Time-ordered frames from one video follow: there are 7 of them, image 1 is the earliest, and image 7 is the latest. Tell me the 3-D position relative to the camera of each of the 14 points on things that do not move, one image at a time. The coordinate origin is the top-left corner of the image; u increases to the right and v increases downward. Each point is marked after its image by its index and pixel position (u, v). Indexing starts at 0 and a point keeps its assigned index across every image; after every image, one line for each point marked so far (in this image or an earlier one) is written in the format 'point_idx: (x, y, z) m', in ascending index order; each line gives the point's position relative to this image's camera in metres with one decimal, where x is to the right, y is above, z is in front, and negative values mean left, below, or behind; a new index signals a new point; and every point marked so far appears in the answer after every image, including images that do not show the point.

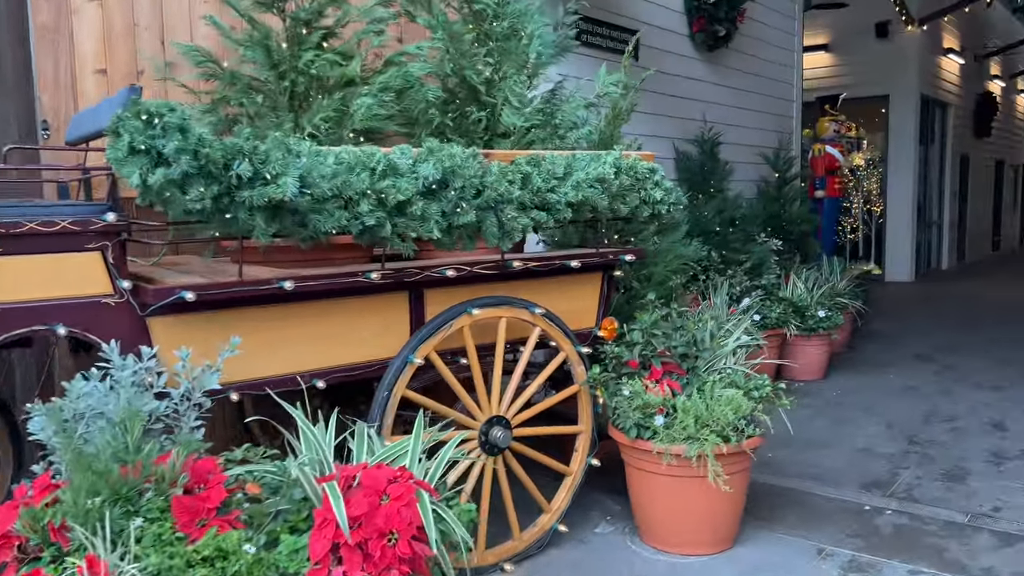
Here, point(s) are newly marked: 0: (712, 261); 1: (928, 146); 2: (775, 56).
0: (+1.3, +0.2, +5.4) m
1: (+6.1, +2.1, +11.9) m
2: (+2.3, +2.0, +7.1) m
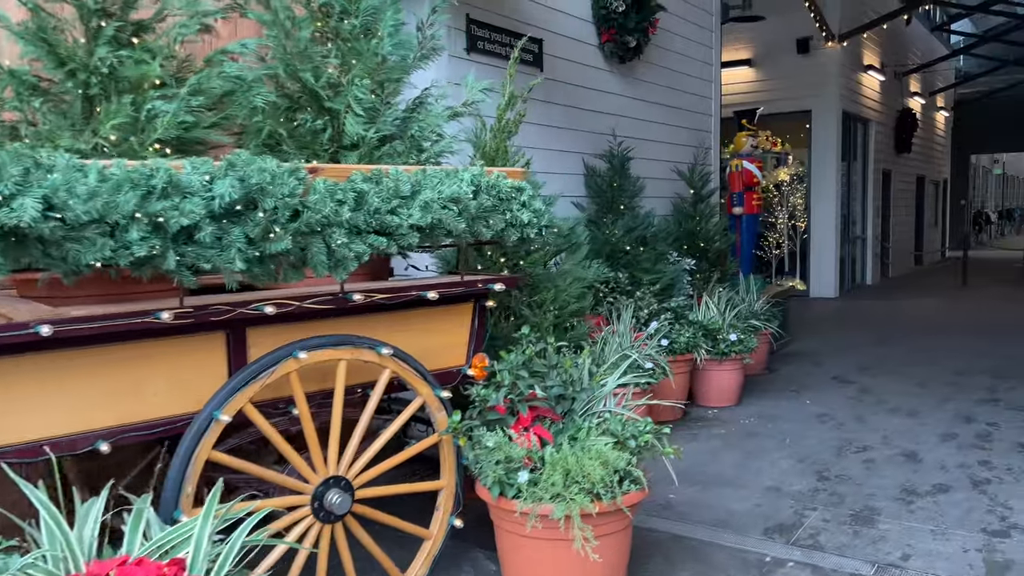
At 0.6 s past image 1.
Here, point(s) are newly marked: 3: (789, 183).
0: (+0.7, 0.0, +5.1) m
1: (+5.0, +1.8, +11.9) m
2: (+1.5, +1.9, +6.9) m
3: (+3.9, +1.5, +11.4) m
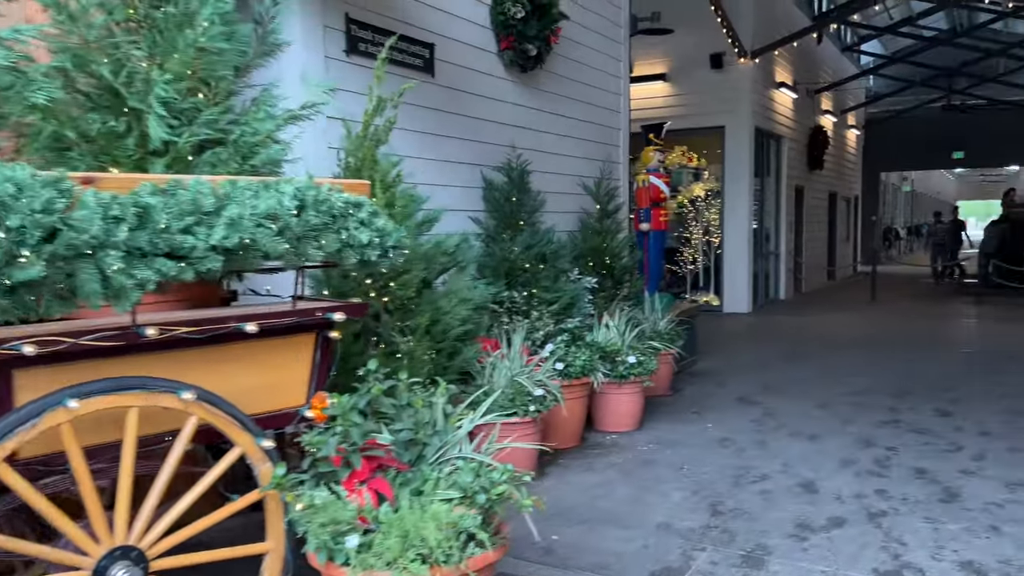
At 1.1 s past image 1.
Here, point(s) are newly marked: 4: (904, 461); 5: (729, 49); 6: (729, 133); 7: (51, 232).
0: (0.0, -0.1, +4.8) m
1: (+3.7, +1.6, +12.0) m
2: (+0.7, +1.7, +6.7) m
3: (+2.7, +1.2, +11.4) m
4: (+2.0, -0.9, +4.2) m
5: (+2.9, +3.2, +10.8) m
6: (+2.9, +2.1, +10.9) m
7: (-0.9, +0.1, +1.6) m
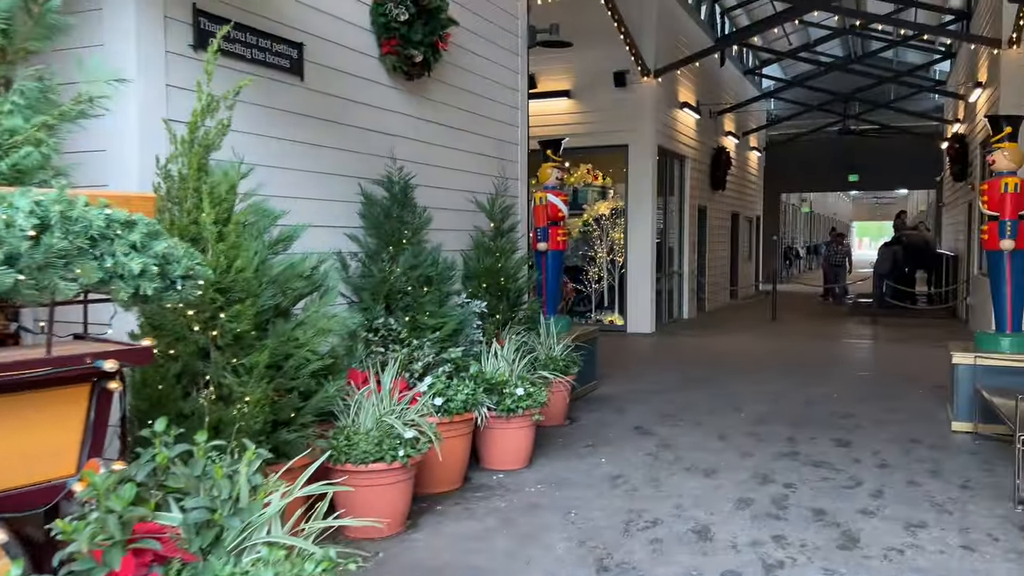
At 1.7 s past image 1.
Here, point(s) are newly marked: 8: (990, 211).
0: (-0.7, -0.2, +4.4) m
1: (+2.3, +1.3, +11.9) m
2: (-0.1, +1.5, +6.4) m
3: (+1.4, +1.0, +11.3) m
4: (+1.4, -1.0, +3.9) m
5: (+1.6, +2.9, +10.7) m
6: (+1.6, +1.8, +10.8) m
7: (-1.3, 0.0, +1.1) m
8: (+3.1, +0.5, +5.3) m
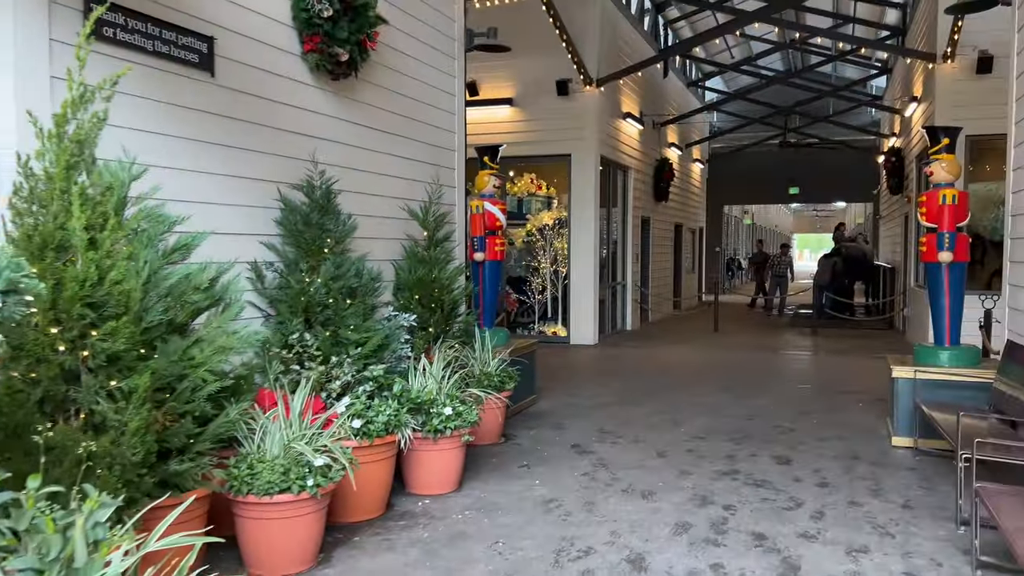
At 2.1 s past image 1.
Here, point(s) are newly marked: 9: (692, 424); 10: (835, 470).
0: (-1.0, -0.3, +4.1) m
1: (+1.4, +1.2, +11.8) m
2: (-0.6, +1.5, +6.1) m
3: (+0.5, +0.8, +11.1) m
4: (+1.1, -1.1, +3.8) m
5: (+0.8, +2.8, +10.5) m
6: (+0.8, +1.7, +10.7) m
7: (-1.4, 0.0, +0.8) m
8: (+2.7, +0.4, +5.3) m
9: (+1.3, -1.0, +5.9) m
10: (+1.9, -1.0, +4.7) m
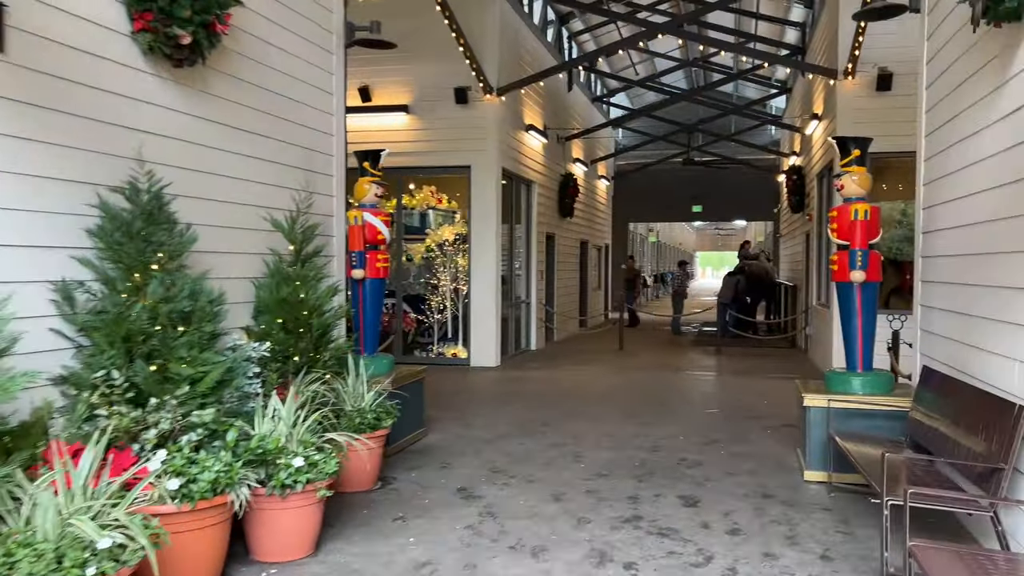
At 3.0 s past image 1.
0: (-1.6, -0.4, +3.3) m
1: (0.0, +0.9, +11.3) m
2: (-1.4, +1.3, +5.4) m
3: (-0.8, +0.6, +10.5) m
4: (+0.5, -1.2, +3.2) m
5: (-0.5, +2.5, +10.0) m
6: (-0.5, +1.4, +10.1) m
7: (-1.6, 0.0, 0.0) m
8: (+2.0, +0.3, +4.9) m
9: (+0.5, -1.1, +5.3) m
10: (+1.2, -1.2, +4.2) m
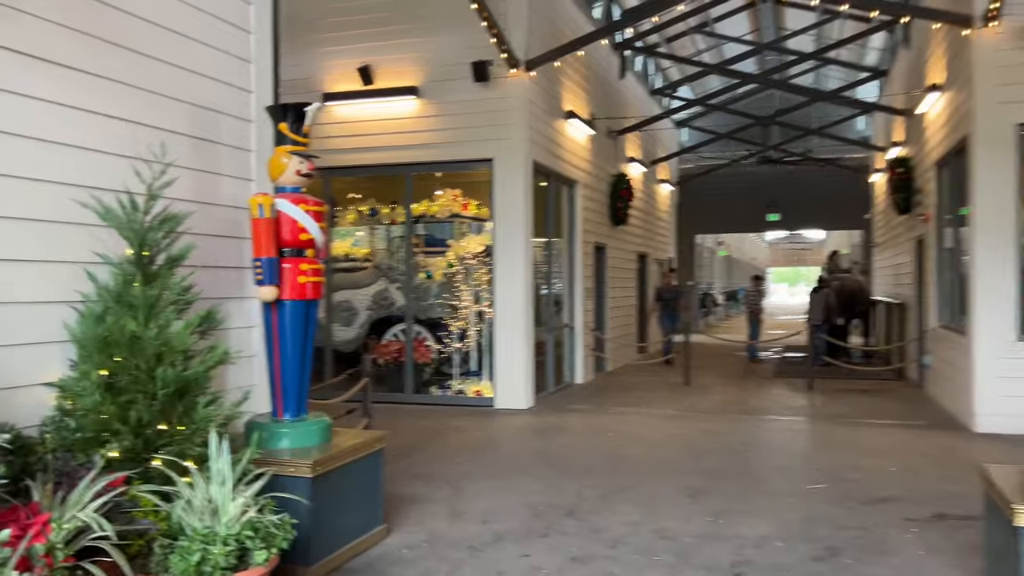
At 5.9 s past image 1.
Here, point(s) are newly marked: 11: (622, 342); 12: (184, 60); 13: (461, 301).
0: (-1.8, -0.5, +1.4) m
1: (+0.4, +0.7, +9.3) m
2: (-1.5, +1.2, +3.6) m
3: (-0.4, +0.3, +8.5) m
4: (+0.3, -1.2, +1.2) m
5: (-0.2, +2.3, +8.1) m
6: (-0.1, +1.2, +8.2) m
7: (-2.1, 0.0, -1.8) m
8: (+1.9, +0.2, +2.8) m
9: (+0.5, -1.2, +3.3) m
10: (+1.1, -1.2, +2.1) m
11: (+1.7, -0.9, +12.3) m
12: (-1.5, +1.0, +3.5) m
13: (-0.6, -0.1, +8.6) m
